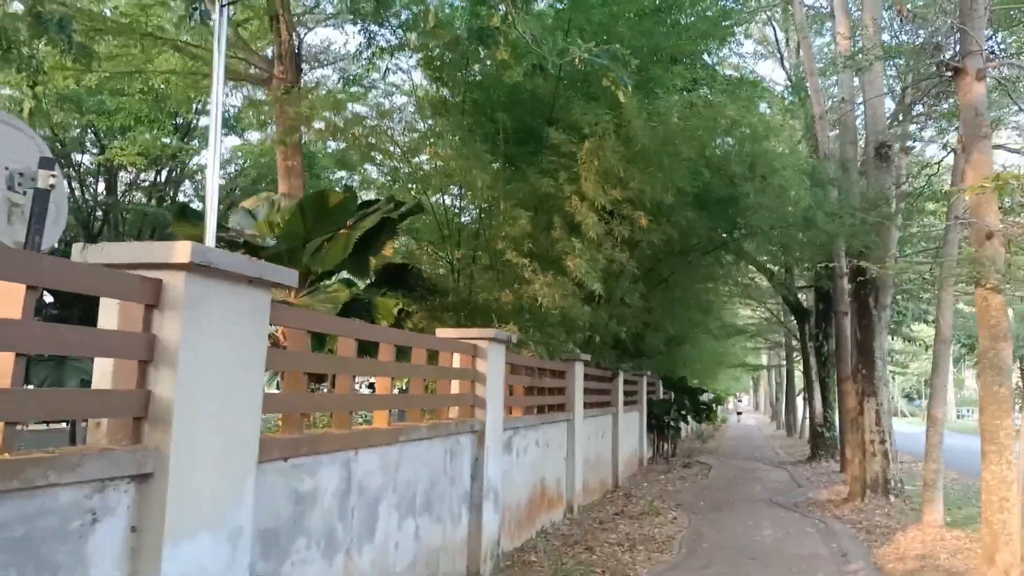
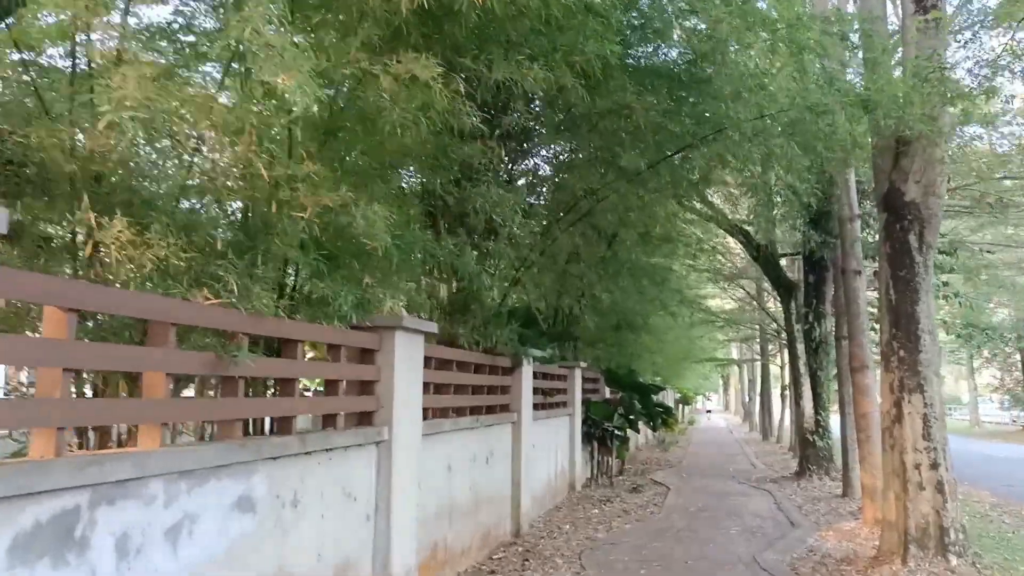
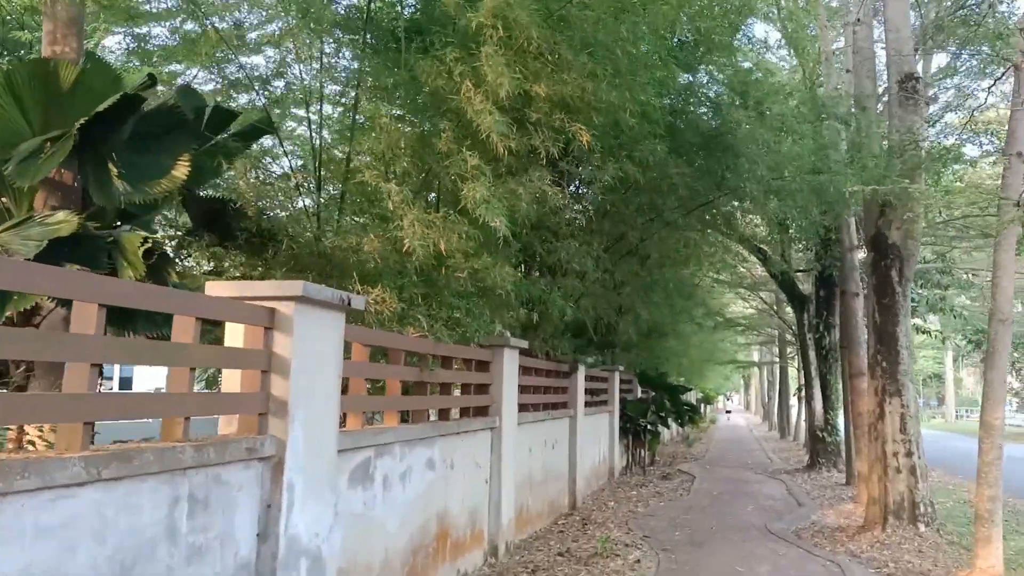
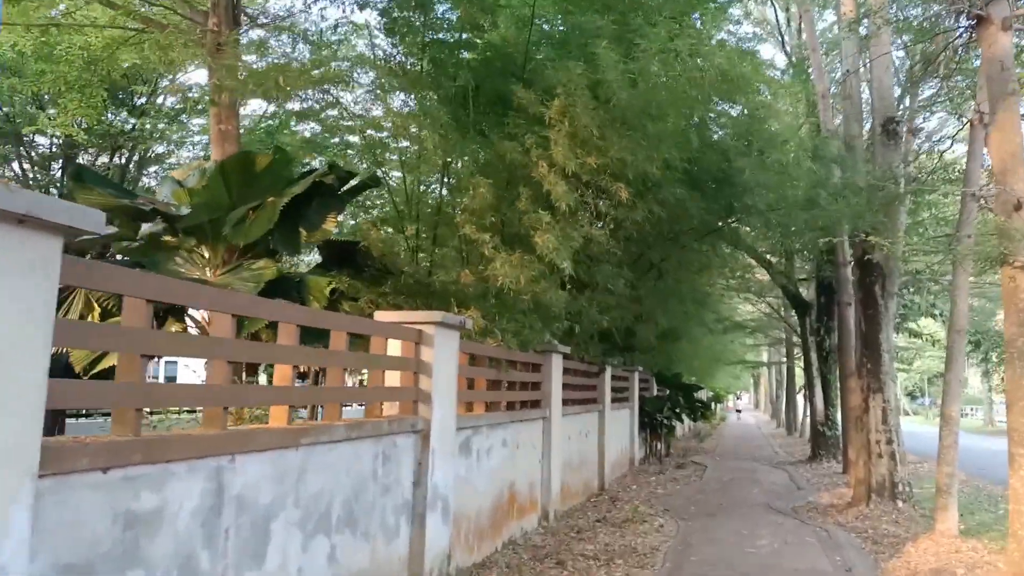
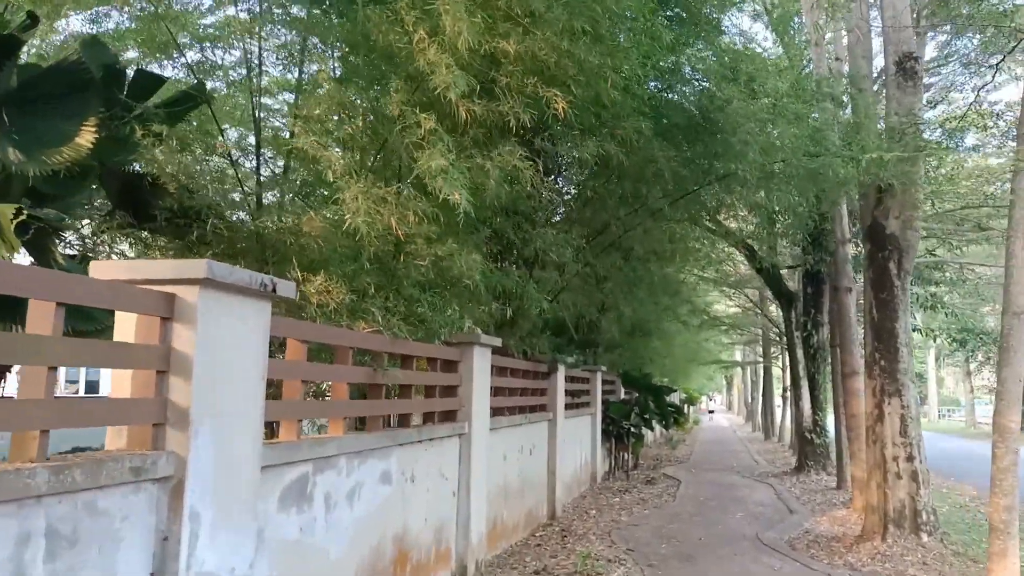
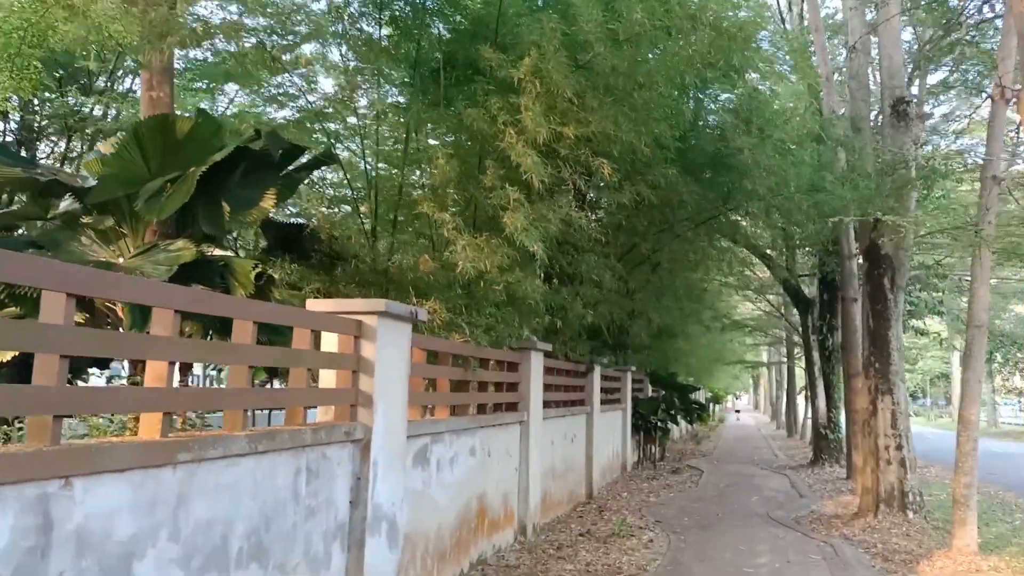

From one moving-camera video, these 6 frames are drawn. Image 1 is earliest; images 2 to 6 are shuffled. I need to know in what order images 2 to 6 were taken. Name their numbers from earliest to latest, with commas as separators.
4, 6, 3, 5, 2
